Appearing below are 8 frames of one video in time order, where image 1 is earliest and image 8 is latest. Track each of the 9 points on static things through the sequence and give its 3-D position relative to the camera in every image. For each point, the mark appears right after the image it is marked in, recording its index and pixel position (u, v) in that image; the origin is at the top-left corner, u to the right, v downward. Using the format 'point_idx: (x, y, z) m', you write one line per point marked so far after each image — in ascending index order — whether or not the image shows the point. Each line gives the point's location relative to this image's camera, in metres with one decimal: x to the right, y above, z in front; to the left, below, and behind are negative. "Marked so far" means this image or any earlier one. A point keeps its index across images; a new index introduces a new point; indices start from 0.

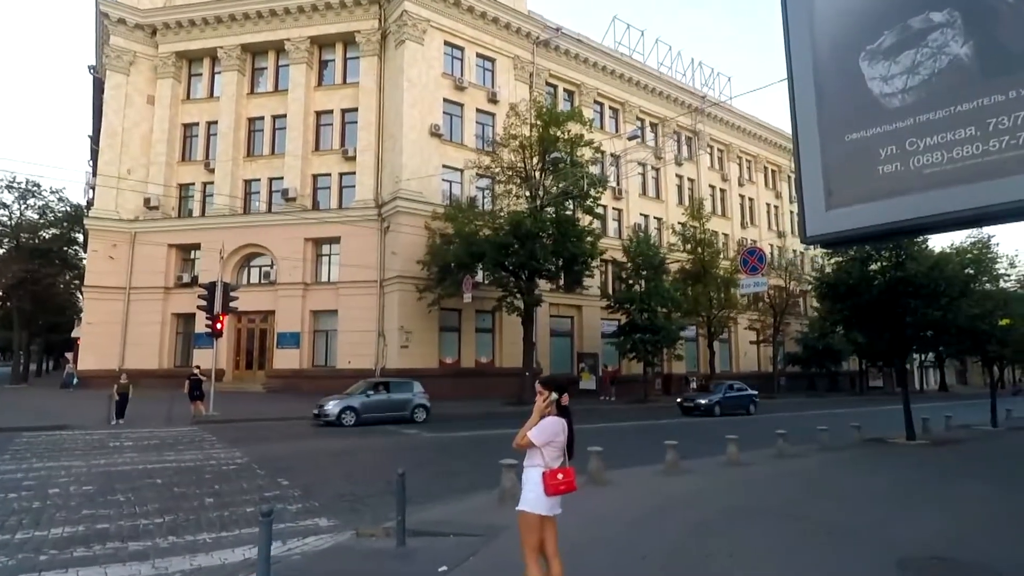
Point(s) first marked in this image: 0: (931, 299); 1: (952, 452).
0: (+12.7, -0.4, +18.1) m
1: (+11.9, -4.5, +16.1) m
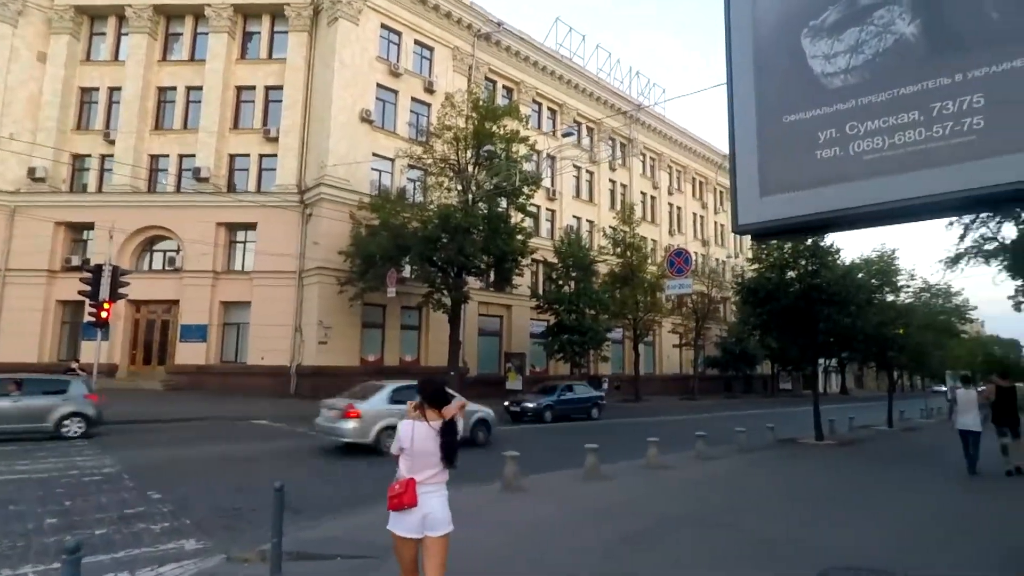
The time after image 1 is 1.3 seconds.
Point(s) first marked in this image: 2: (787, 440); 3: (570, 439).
0: (+10.6, -0.6, +18.9) m
1: (+10.0, -4.7, +16.8) m
2: (+9.1, -5.1, +19.5) m
3: (+1.7, -4.5, +17.5) m
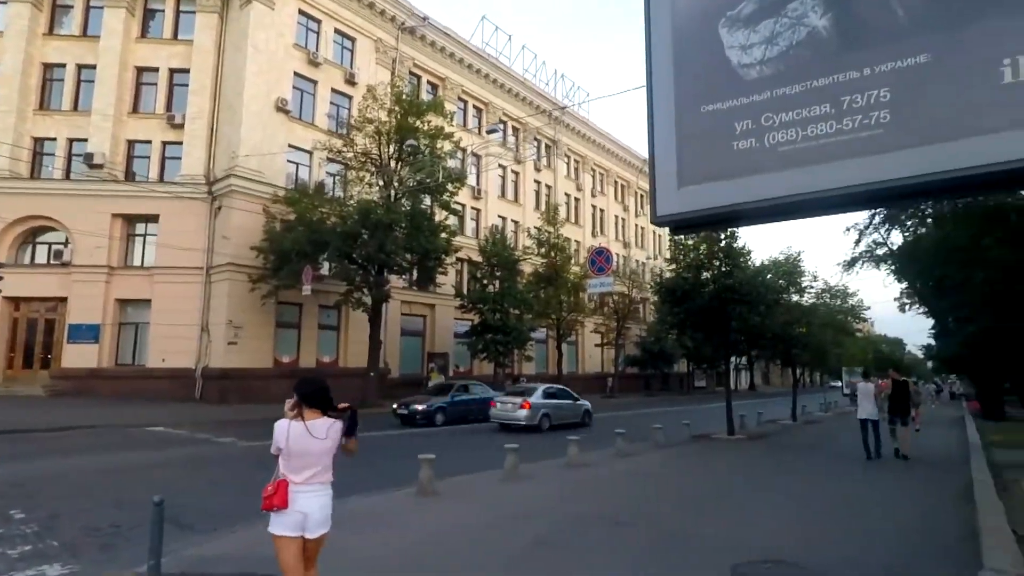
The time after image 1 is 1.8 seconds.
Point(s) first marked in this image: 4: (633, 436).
0: (+8.1, -0.6, +19.7) m
1: (+7.7, -4.7, +17.6) m
2: (+6.5, -5.1, +20.2) m
3: (-0.6, -4.5, +17.2) m
4: (+4.0, -5.0, +19.6) m
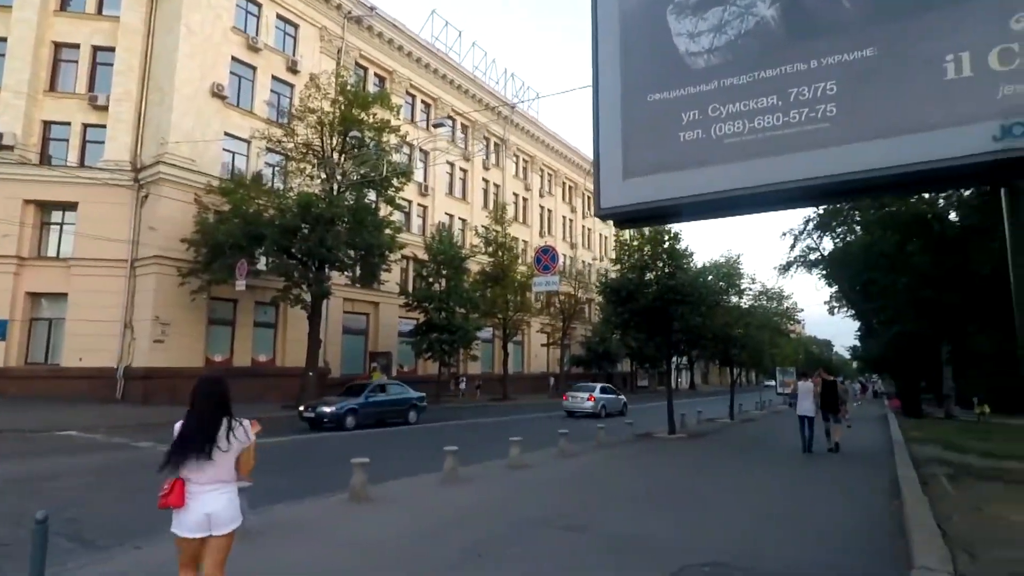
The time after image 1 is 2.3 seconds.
0: (+6.2, -0.6, +20.1) m
1: (+6.0, -4.7, +17.9) m
2: (+4.5, -5.1, +20.4) m
3: (-2.2, -4.4, +16.8) m
4: (+2.1, -5.0, +19.6) m
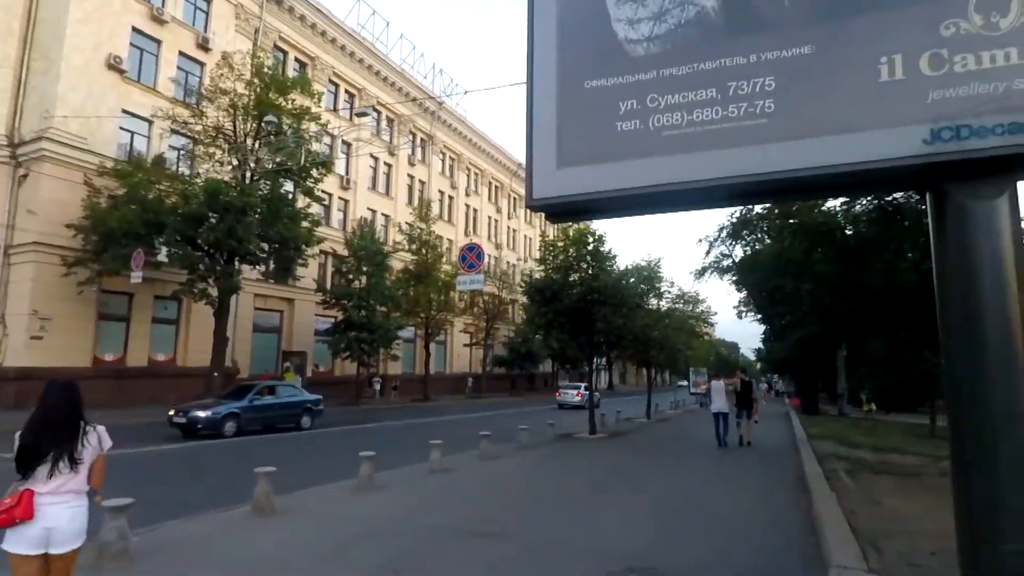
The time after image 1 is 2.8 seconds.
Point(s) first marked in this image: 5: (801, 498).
0: (+3.6, -0.7, +20.3) m
1: (+3.5, -4.8, +18.1) m
2: (+1.8, -5.1, +20.4) m
3: (-4.4, -4.3, +16.0) m
4: (-0.5, -4.9, +19.4) m
5: (+4.9, -3.6, +9.9) m
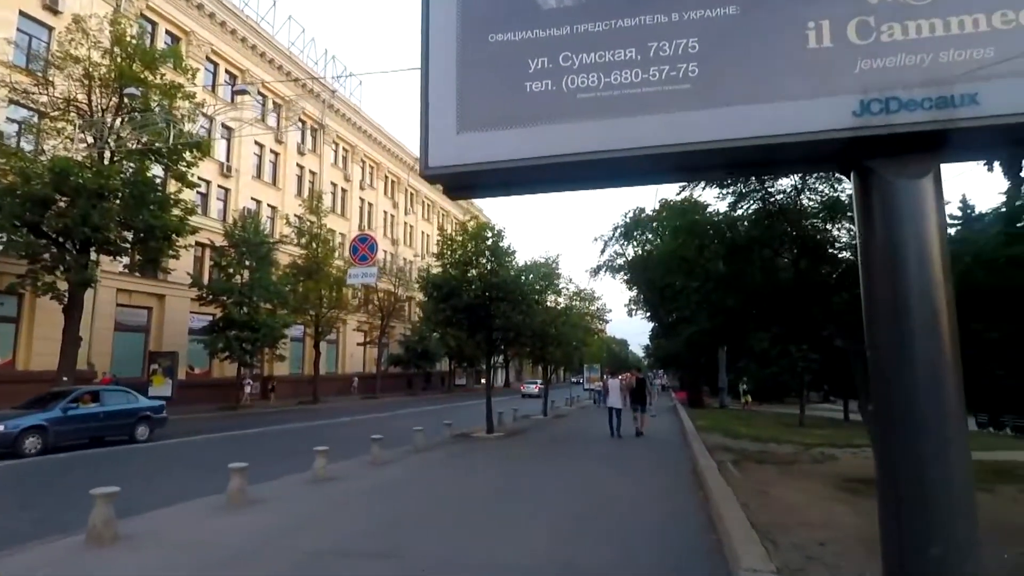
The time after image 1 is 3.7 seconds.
0: (+0.1, -0.6, +20.0) m
1: (+0.4, -4.7, +17.9) m
2: (-1.7, -5.0, +19.8) m
3: (-7.1, -4.1, +14.4) m
4: (-3.8, -4.8, +18.4) m
5: (+3.1, -3.5, +9.9) m
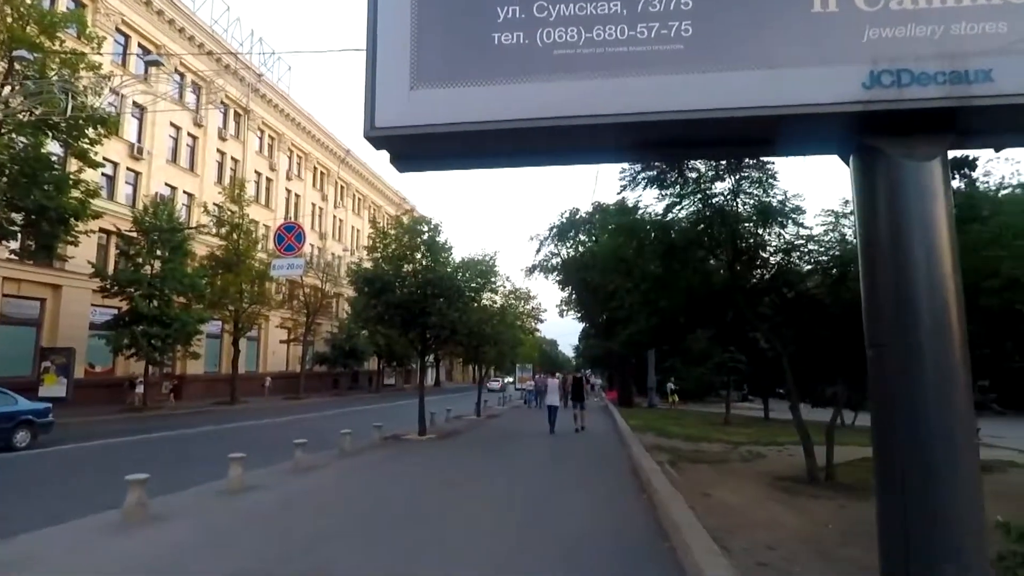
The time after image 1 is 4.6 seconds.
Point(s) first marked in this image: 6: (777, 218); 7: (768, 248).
0: (-2.0, -0.5, +19.4) m
1: (-1.6, -4.6, +17.3) m
2: (-3.9, -4.8, +18.9) m
3: (-8.6, -3.8, +12.9) m
4: (-5.8, -4.6, +17.3) m
5: (+2.1, -3.5, +9.7) m
6: (+5.7, +1.5, +12.7) m
7: (+5.6, +0.9, +13.0) m
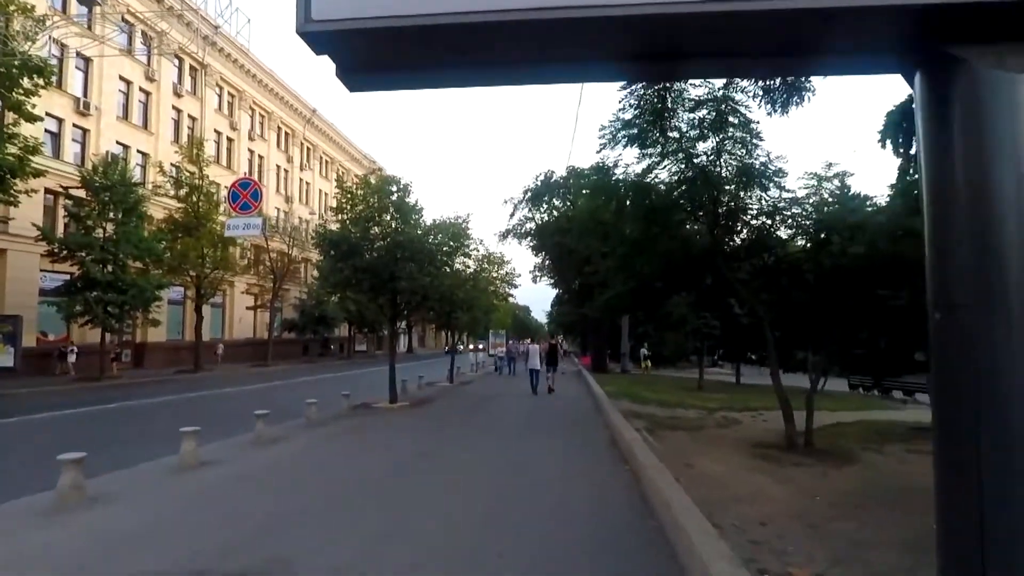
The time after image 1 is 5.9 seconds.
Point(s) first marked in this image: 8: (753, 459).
0: (-2.9, +0.7, +18.6) m
1: (-2.3, -3.5, +16.7) m
2: (-4.7, -3.7, +18.3) m
3: (-9.1, -3.1, +12.0) m
4: (-6.5, -3.6, +16.5) m
5: (+1.7, -2.9, +9.3) m
6: (+5.1, +2.3, +12.1) m
7: (+5.1, +1.7, +12.4) m
8: (+4.4, -3.1, +10.5) m
